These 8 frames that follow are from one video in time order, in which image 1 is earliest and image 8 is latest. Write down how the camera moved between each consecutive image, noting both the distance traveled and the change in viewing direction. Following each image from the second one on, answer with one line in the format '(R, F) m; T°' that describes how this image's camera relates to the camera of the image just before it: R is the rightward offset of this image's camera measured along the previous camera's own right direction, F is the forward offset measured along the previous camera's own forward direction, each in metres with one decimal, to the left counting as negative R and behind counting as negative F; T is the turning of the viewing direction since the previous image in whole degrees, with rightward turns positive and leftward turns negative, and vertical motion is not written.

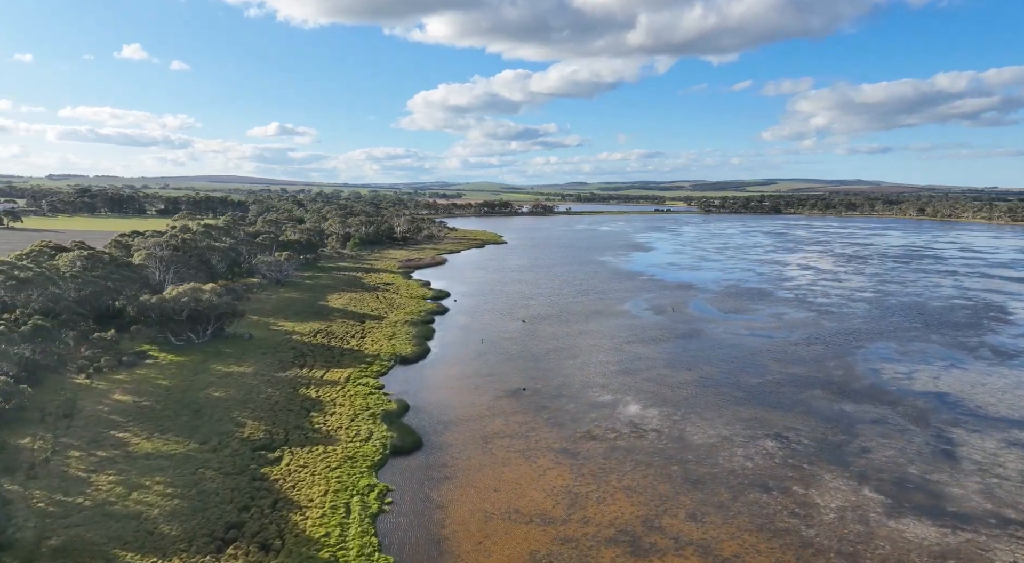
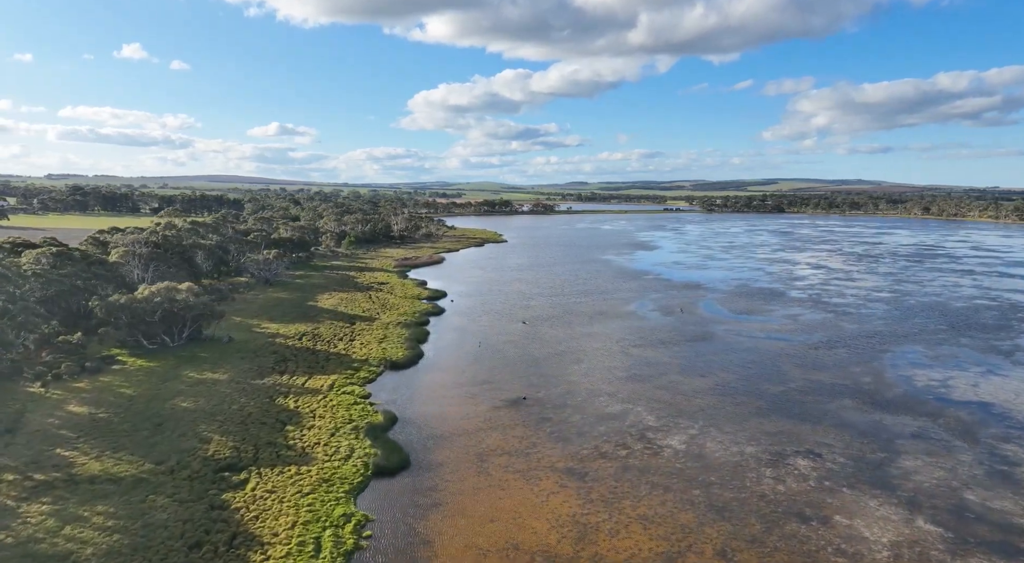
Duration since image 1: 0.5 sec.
(+0.1, +4.1) m; 0°
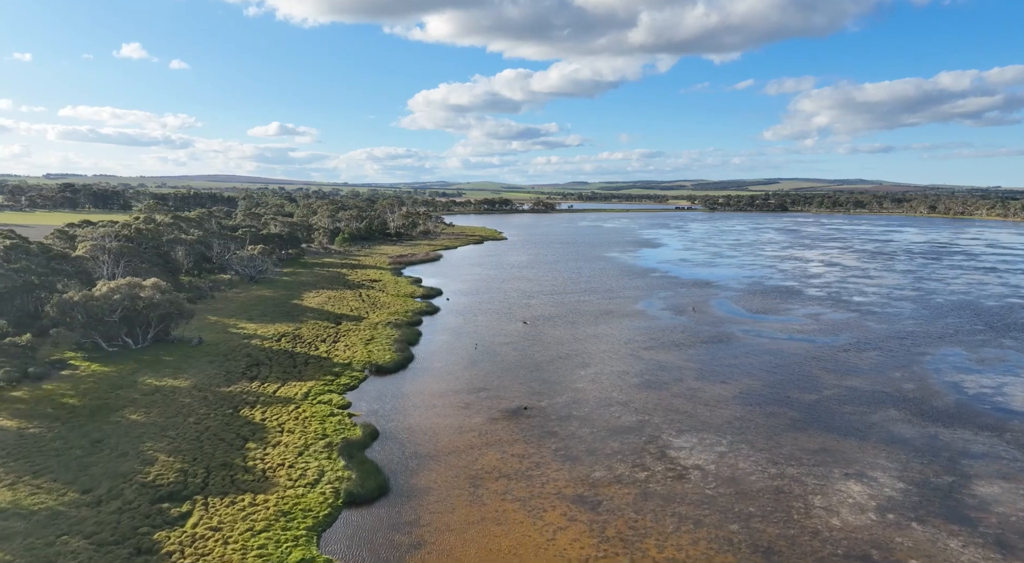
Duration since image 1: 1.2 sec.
(+0.1, +5.1) m; 0°
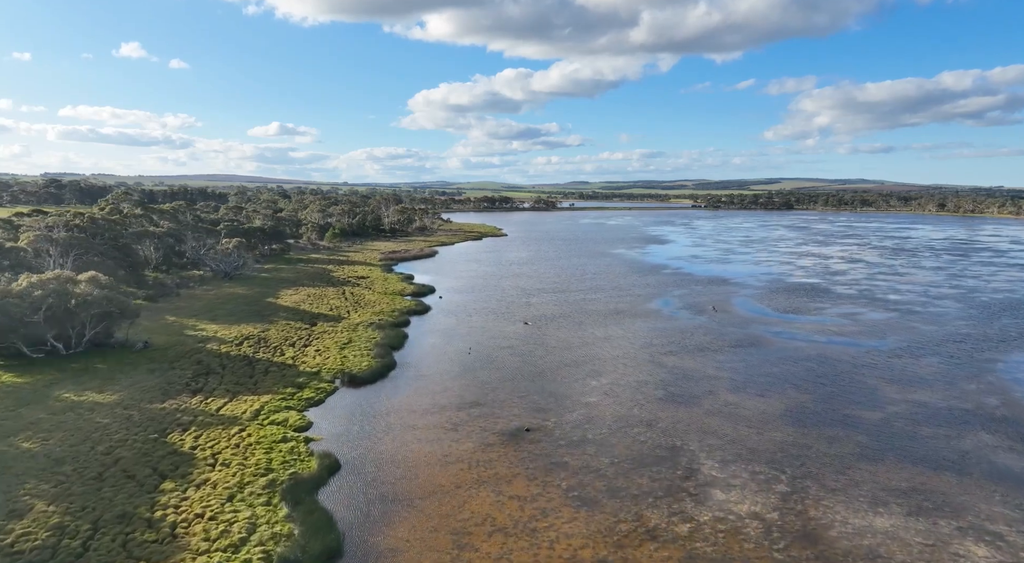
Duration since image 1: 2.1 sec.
(+0.1, +7.3) m; 0°
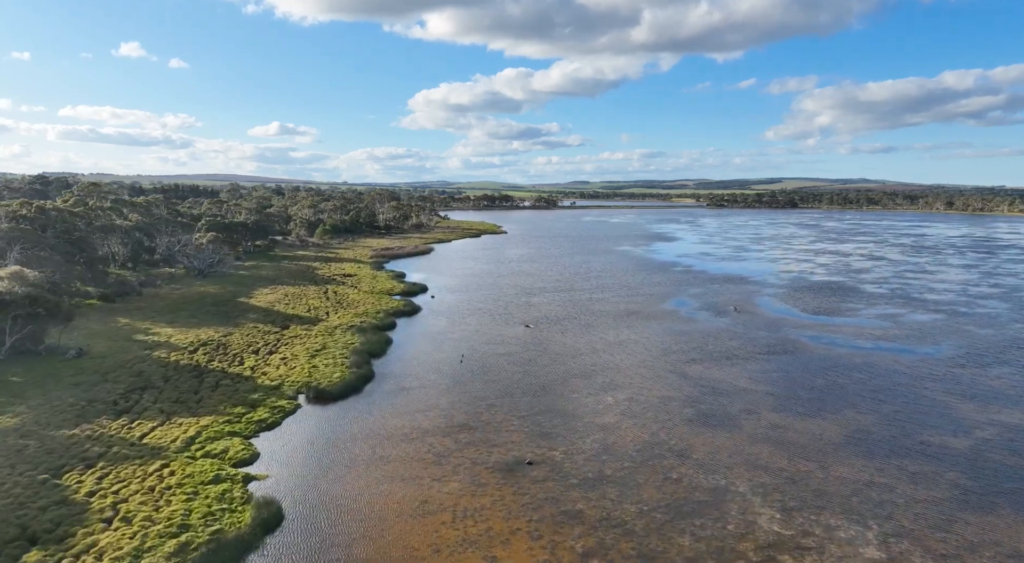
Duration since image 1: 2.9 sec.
(+0.1, +6.4) m; 0°
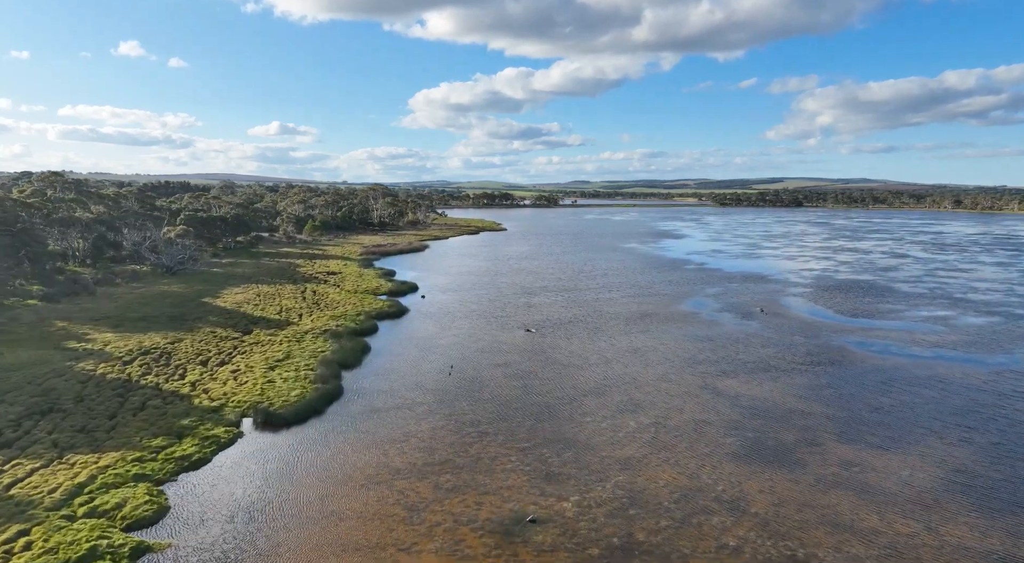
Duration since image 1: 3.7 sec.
(+0.1, +6.3) m; 0°
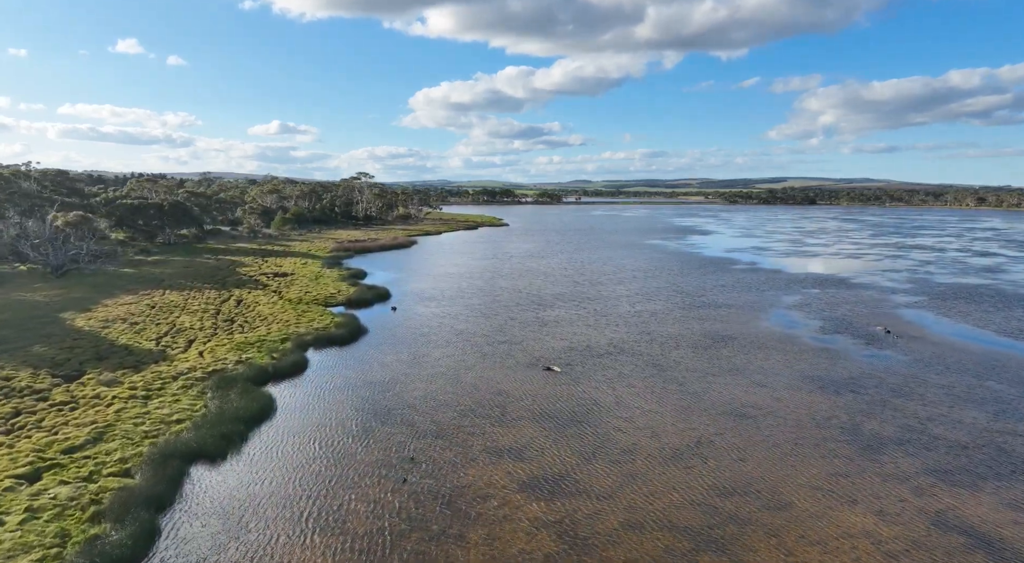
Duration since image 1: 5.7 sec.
(-0.4, +16.4) m; 0°
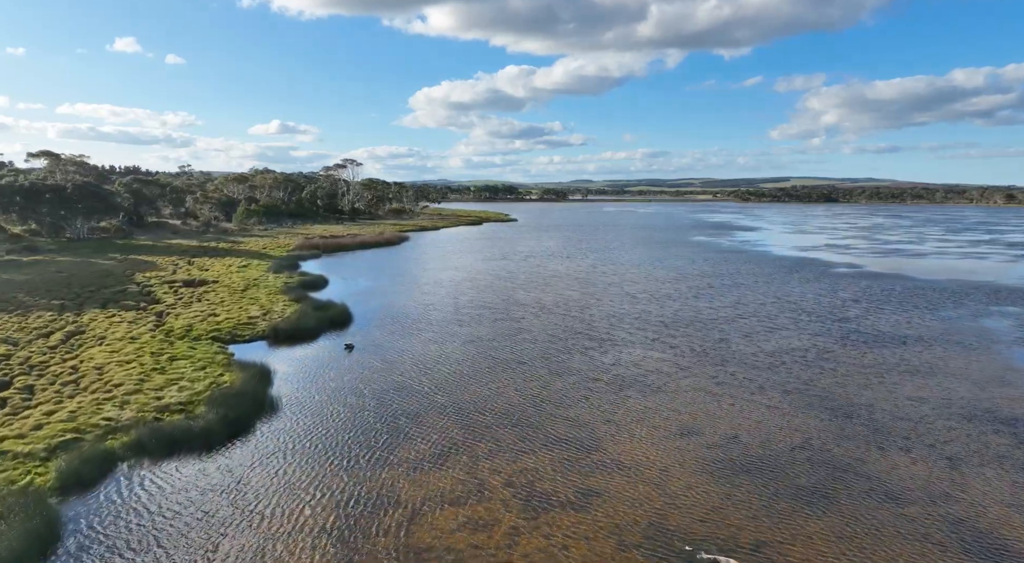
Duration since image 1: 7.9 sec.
(-1.7, +17.7) m; 0°
